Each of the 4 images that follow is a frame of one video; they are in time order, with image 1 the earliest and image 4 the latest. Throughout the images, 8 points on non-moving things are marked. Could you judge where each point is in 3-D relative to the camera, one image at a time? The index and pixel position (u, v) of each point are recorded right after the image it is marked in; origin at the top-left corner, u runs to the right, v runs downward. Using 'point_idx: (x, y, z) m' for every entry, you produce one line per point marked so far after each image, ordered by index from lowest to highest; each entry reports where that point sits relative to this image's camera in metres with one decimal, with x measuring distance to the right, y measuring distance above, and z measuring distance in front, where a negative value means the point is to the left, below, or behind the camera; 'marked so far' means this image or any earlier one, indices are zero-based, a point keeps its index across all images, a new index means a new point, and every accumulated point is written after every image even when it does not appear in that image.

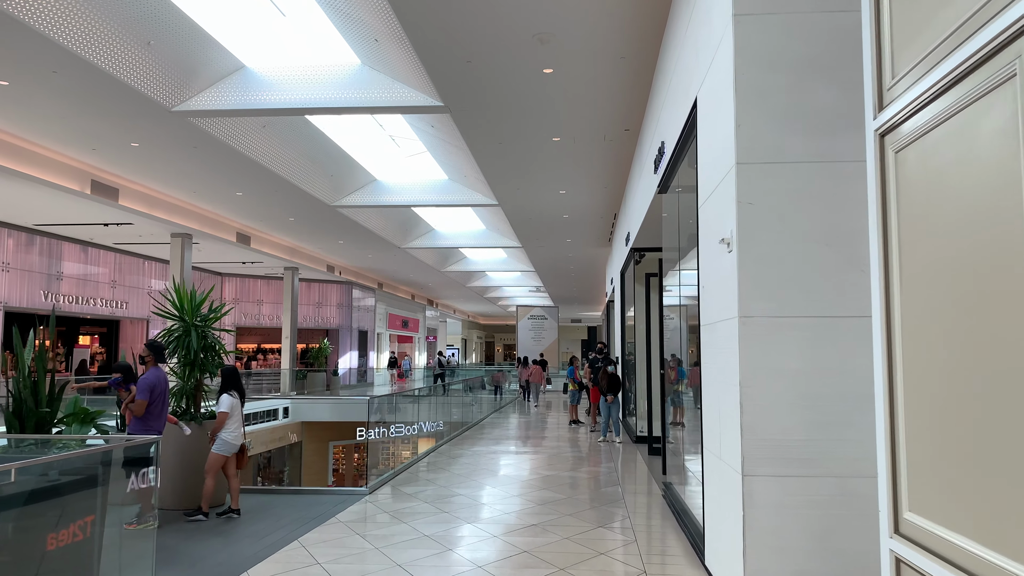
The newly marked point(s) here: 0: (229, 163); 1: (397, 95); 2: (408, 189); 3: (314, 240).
0: (-4.1, +1.8, +11.4) m
1: (-1.2, +2.1, +8.5) m
2: (-1.8, +1.7, +14.0) m
3: (-4.6, +1.1, +18.5) m
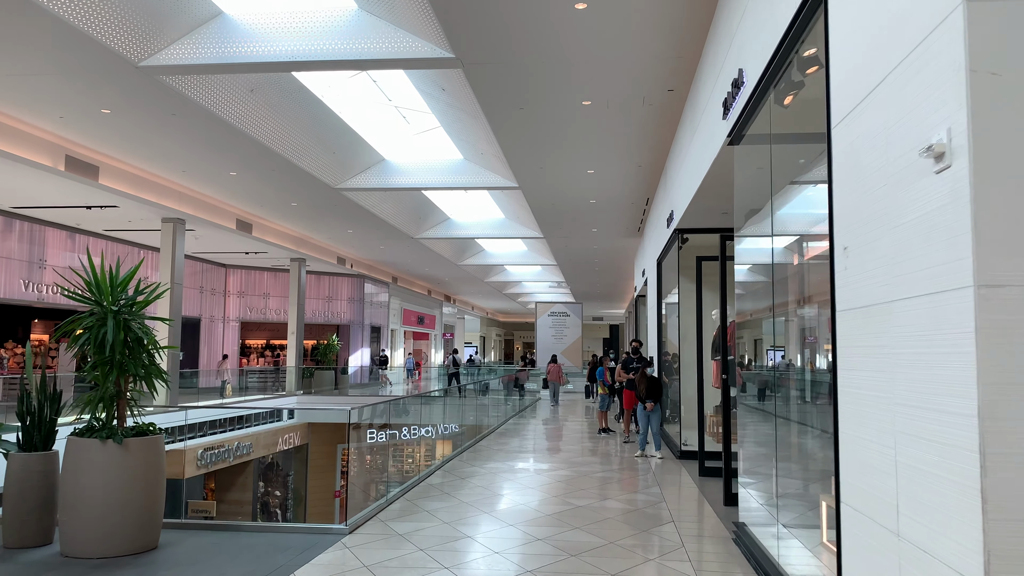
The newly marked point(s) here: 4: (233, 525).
0: (-3.8, +2.0, +10.2) m
1: (-1.0, +2.2, +7.2) m
2: (-1.5, +1.9, +12.7) m
3: (-4.2, +1.3, +17.3) m
4: (-1.9, -1.7, +5.6) m
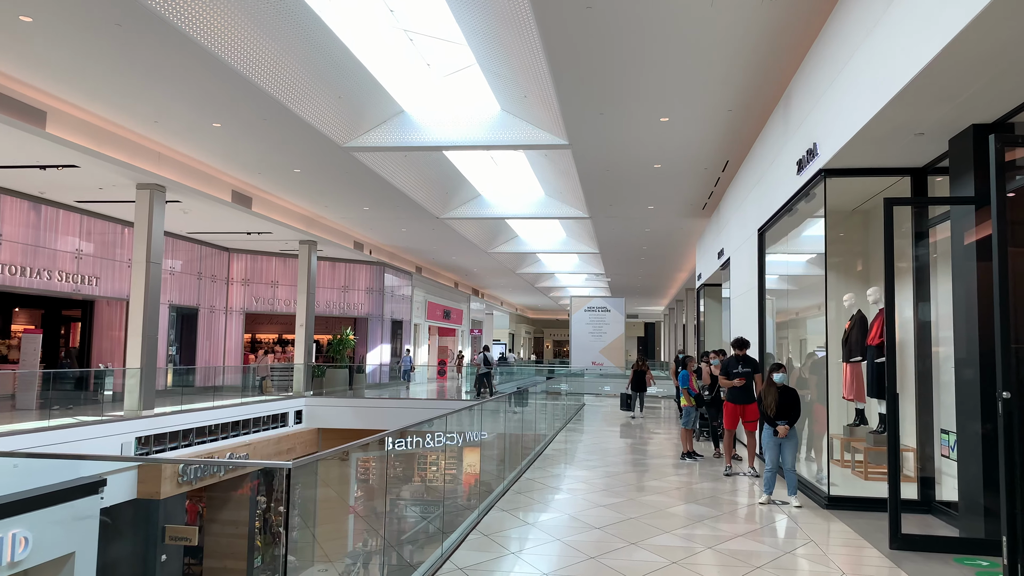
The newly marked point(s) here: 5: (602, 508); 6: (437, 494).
0: (-3.3, +2.2, +7.8) m
1: (-0.5, +2.4, +4.8) m
2: (-0.8, +2.1, +10.3) m
3: (-3.4, +1.6, +15.0) m
4: (-1.5, -1.5, +3.2) m
5: (+0.7, -1.7, +6.0) m
6: (-0.5, -1.3, +4.9) m
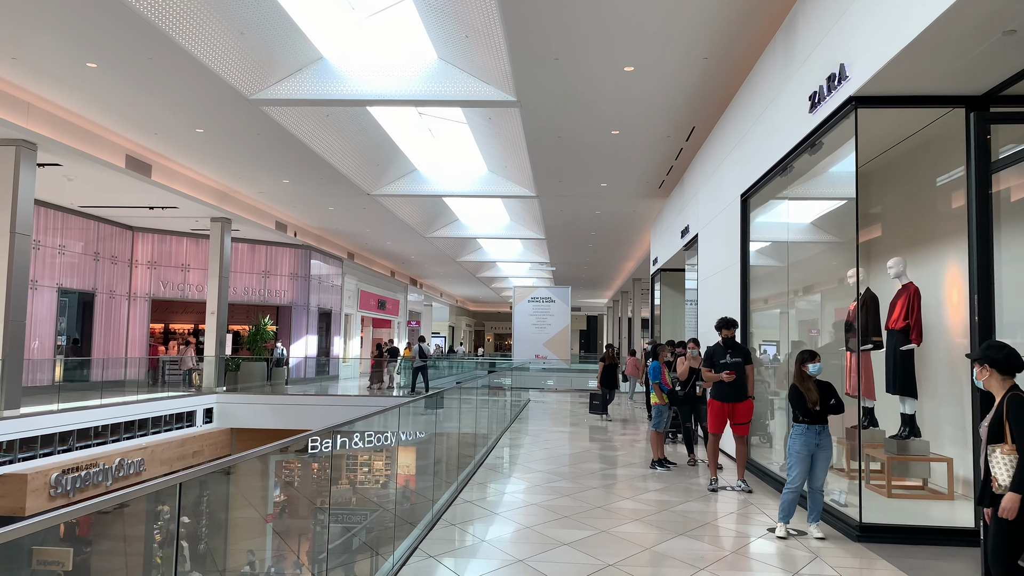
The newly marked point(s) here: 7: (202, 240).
0: (-3.7, +2.5, +6.2) m
1: (-0.8, +2.6, +3.3) m
2: (-1.5, +2.4, +8.8) m
3: (-4.4, +1.9, +13.3) m
4: (-1.7, -1.3, +1.7) m
5: (+0.3, -1.5, +4.7) m
6: (-0.8, -1.1, +3.4) m
7: (-6.9, +1.1, +17.8) m
